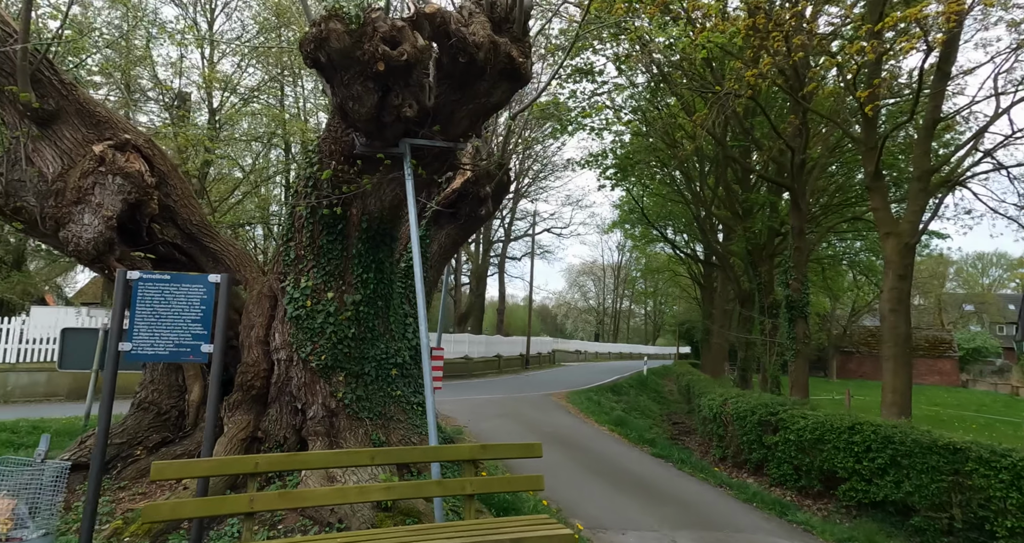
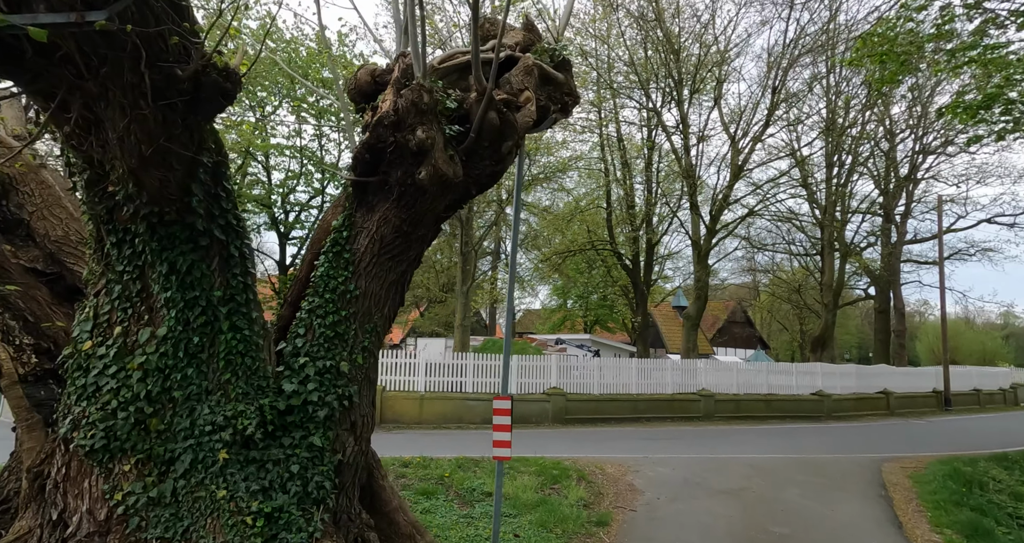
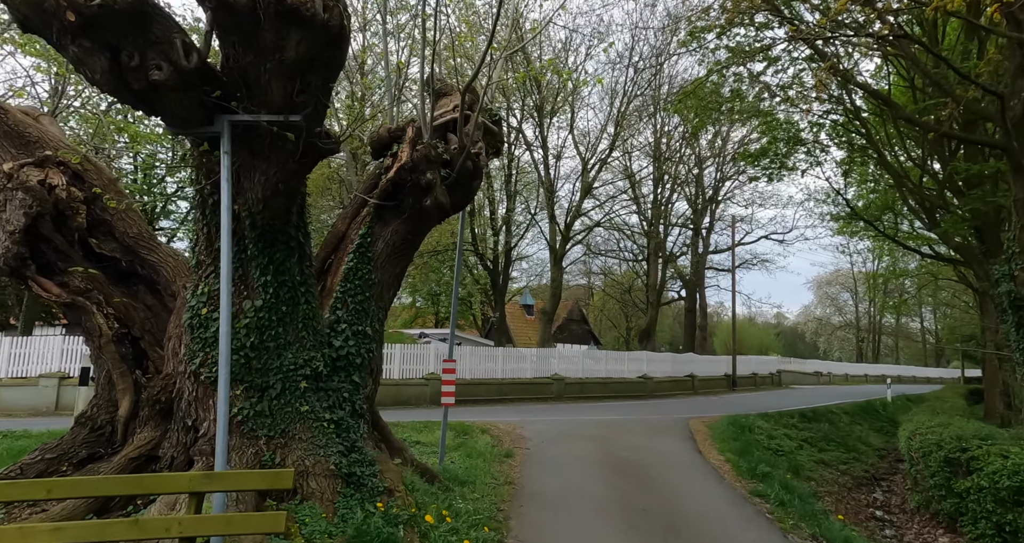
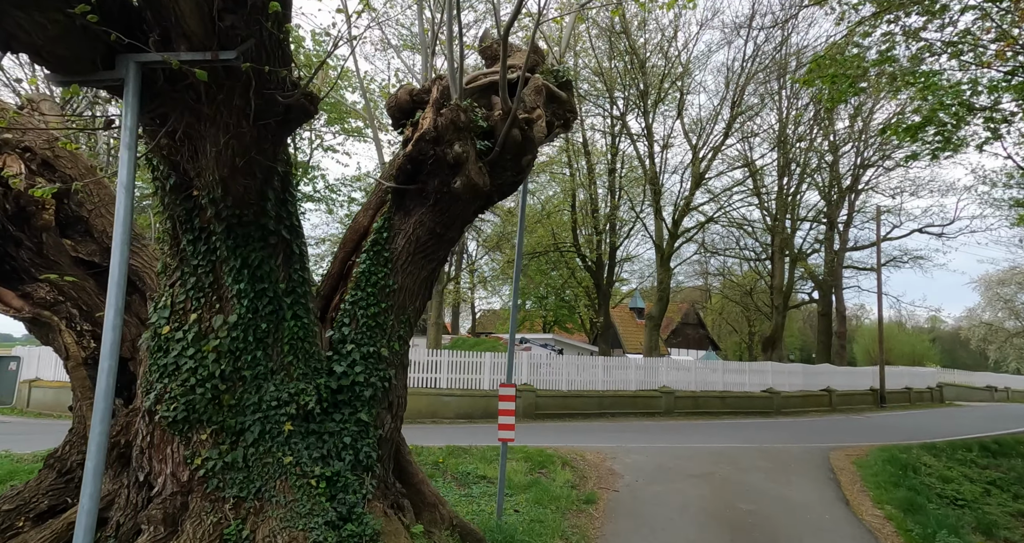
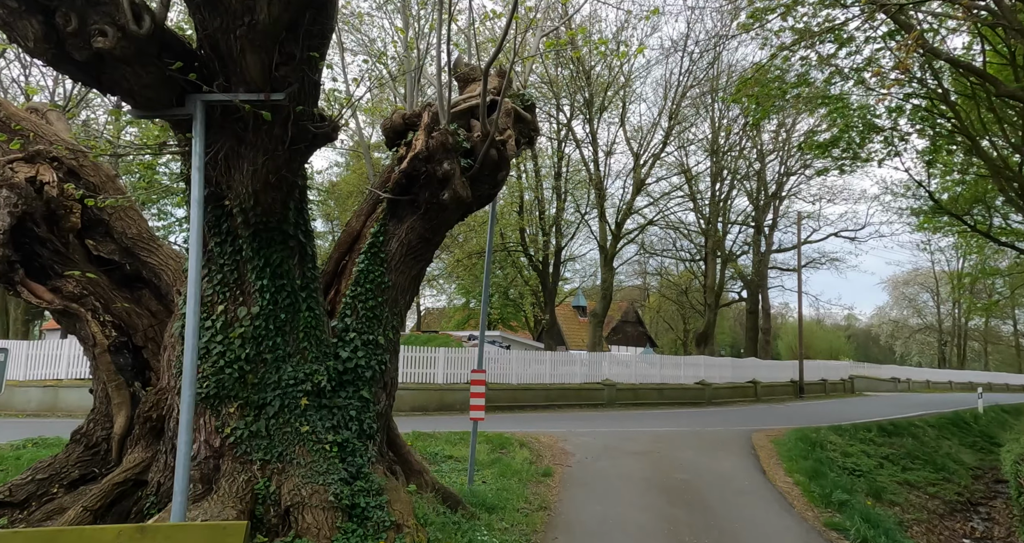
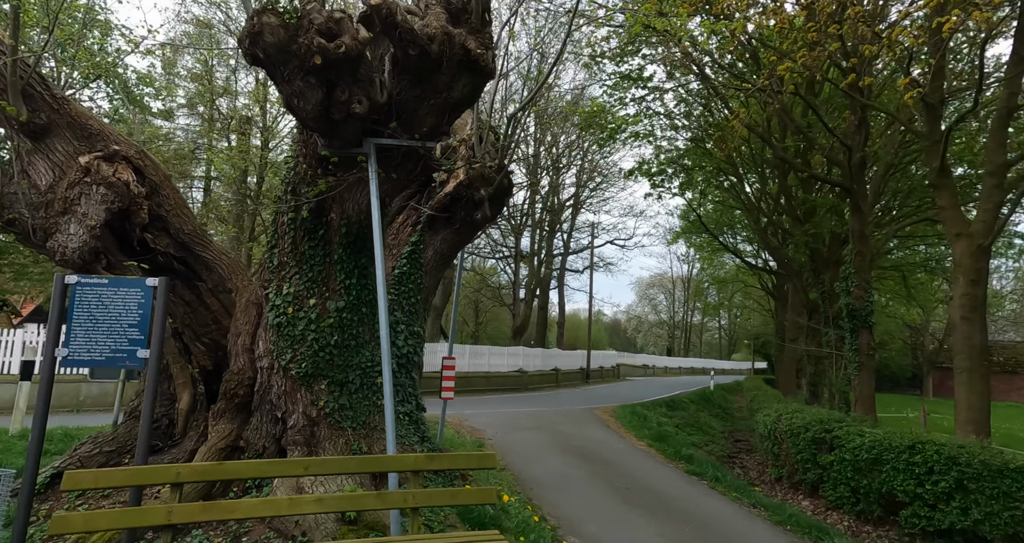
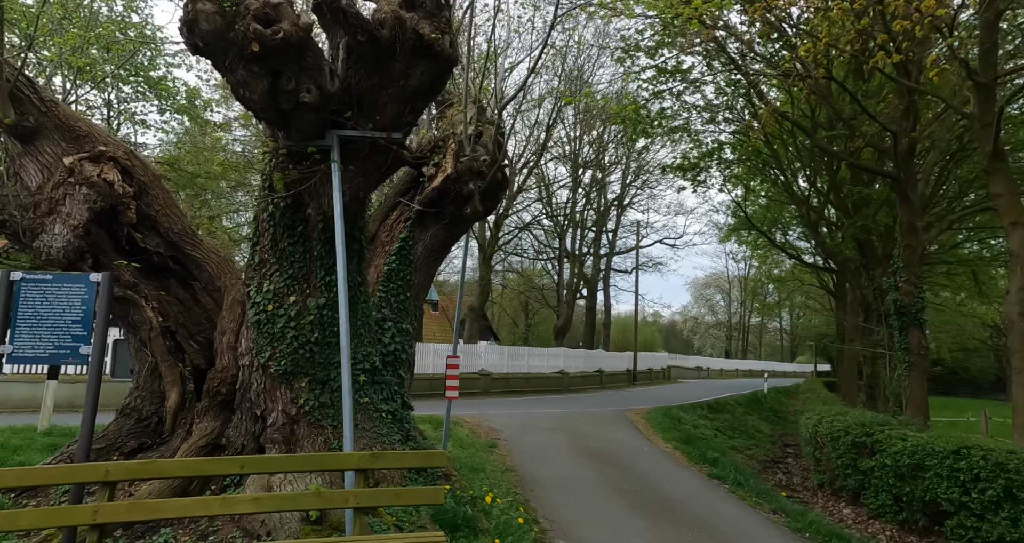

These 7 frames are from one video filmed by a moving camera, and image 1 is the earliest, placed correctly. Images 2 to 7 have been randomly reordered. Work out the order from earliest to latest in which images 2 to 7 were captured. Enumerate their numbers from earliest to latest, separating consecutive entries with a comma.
6, 7, 3, 5, 4, 2
